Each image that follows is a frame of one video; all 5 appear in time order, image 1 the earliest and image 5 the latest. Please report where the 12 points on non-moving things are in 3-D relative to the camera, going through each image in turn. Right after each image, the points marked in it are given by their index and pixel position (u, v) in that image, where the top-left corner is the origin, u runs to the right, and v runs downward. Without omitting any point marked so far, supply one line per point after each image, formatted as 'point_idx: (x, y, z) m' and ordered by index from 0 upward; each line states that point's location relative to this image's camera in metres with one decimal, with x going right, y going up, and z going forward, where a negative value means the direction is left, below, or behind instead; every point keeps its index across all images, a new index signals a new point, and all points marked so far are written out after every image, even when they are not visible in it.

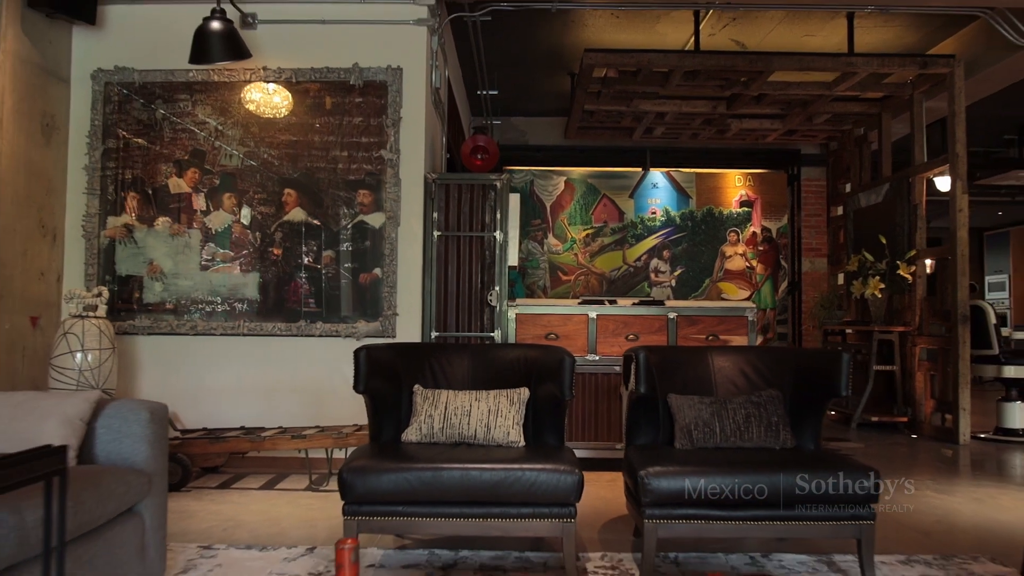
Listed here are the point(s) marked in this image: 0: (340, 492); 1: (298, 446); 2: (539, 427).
0: (-0.3, -0.4, +2.2) m
1: (-0.6, -0.5, +3.6) m
2: (+0.1, -0.3, +2.7) m
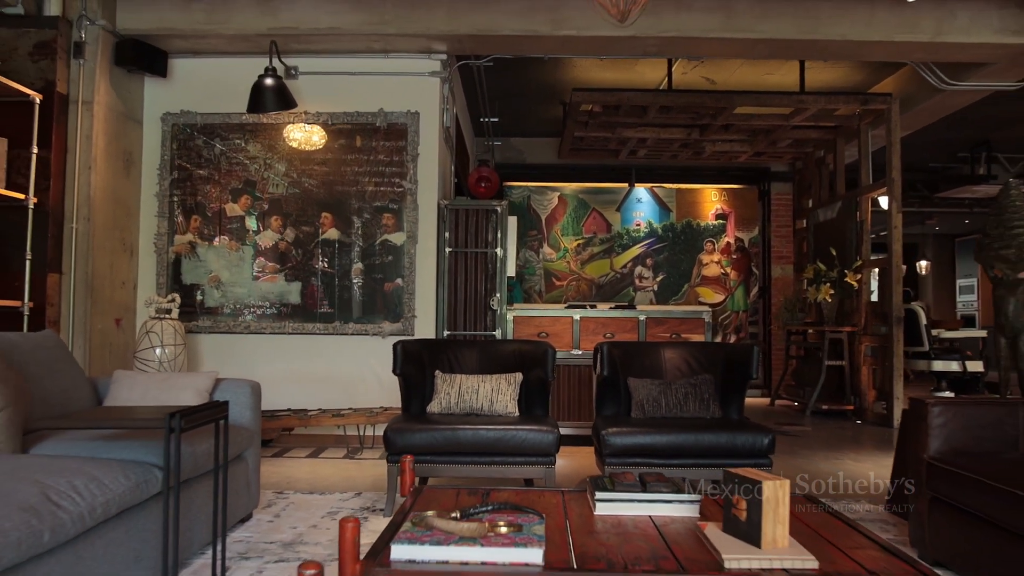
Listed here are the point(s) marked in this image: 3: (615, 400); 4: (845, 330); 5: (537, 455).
0: (-0.3, -0.4, +3.1) m
1: (-0.6, -0.5, +4.4) m
2: (+0.1, -0.3, +3.6) m
3: (+0.3, -0.3, +3.5) m
4: (+1.8, -0.2, +6.6) m
5: (+0.1, -0.4, +3.1) m
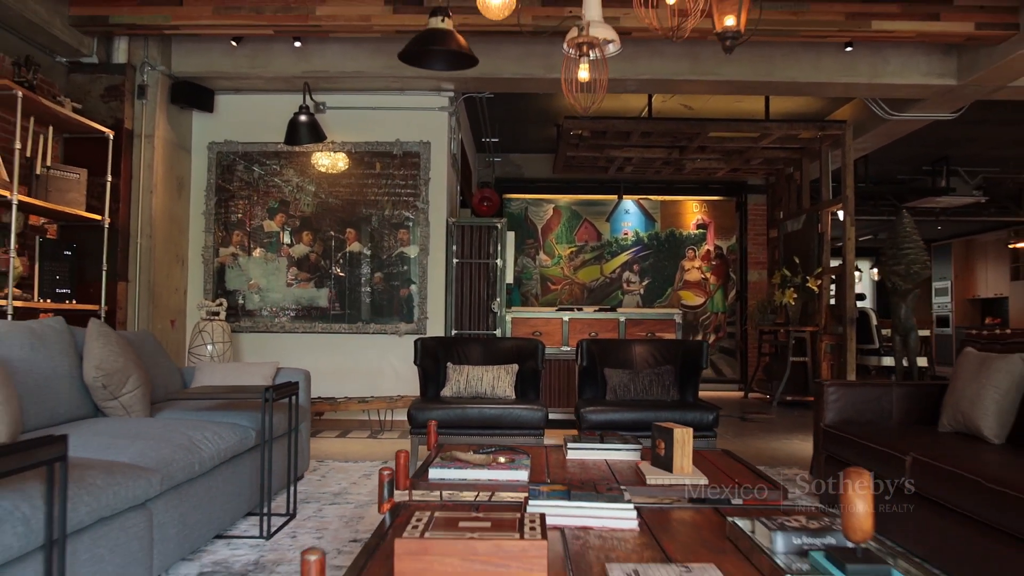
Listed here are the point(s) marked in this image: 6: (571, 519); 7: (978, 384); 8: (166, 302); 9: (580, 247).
0: (-0.3, -0.4, +3.9) m
1: (-0.7, -0.5, +5.2) m
2: (0.0, -0.4, +4.4) m
3: (+0.3, -0.4, +4.3) m
4: (+1.8, -0.3, +7.4) m
5: (+0.1, -0.5, +3.9) m
6: (+0.1, -0.3, +1.8) m
7: (+1.1, -0.2, +2.9) m
8: (-1.6, -0.1, +5.6) m
9: (+0.5, +0.3, +9.3) m
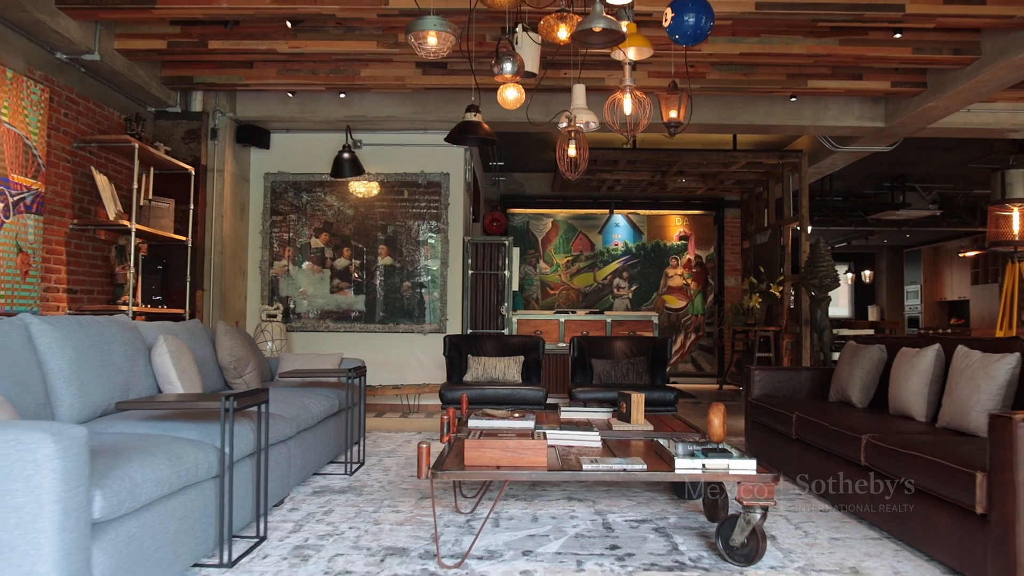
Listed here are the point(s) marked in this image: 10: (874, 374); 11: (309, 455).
0: (-0.3, -0.5, +5.1) m
1: (-0.6, -0.6, +6.4) m
2: (+0.1, -0.4, +5.6) m
3: (+0.3, -0.4, +5.5) m
4: (+1.9, -0.3, +8.6) m
5: (+0.1, -0.5, +5.1) m
6: (+0.1, -0.4, +3.0) m
7: (+1.1, -0.3, +4.0) m
8: (-1.6, -0.1, +6.8) m
9: (+0.6, +0.3, +10.5) m
10: (+1.2, -0.3, +3.9) m
11: (-0.6, -0.5, +3.7) m
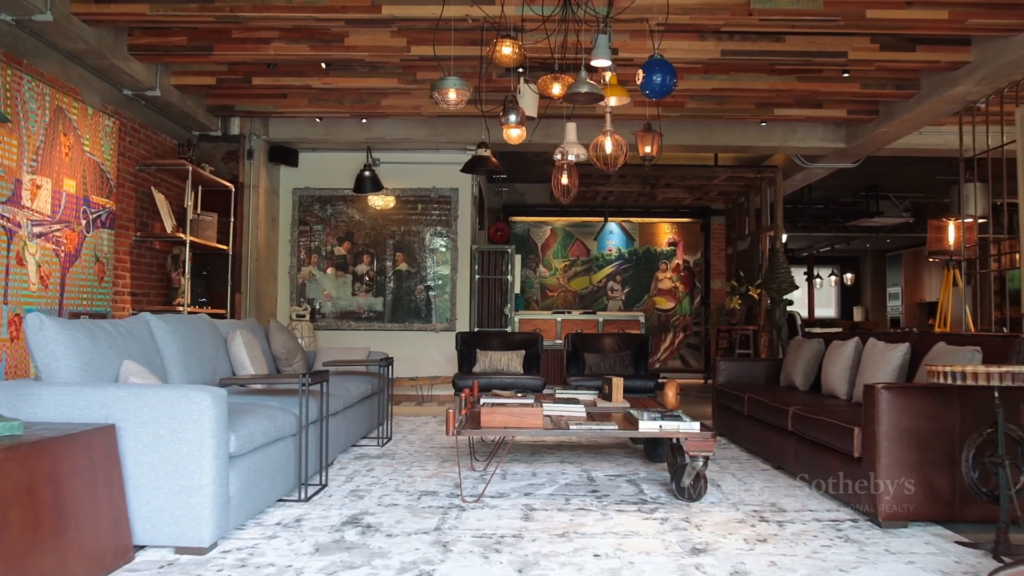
0: (-0.3, -0.5, +5.9) m
1: (-0.6, -0.6, +7.3) m
2: (+0.1, -0.4, +6.4) m
3: (+0.3, -0.4, +6.3) m
4: (+1.9, -0.3, +9.4) m
5: (+0.1, -0.5, +6.0) m
6: (+0.1, -0.4, +3.9) m
7: (+1.2, -0.3, +4.9) m
8: (-1.6, -0.1, +7.6) m
9: (+0.6, +0.3, +11.3) m
10: (+1.2, -0.3, +4.8) m
11: (-0.6, -0.5, +4.5) m
